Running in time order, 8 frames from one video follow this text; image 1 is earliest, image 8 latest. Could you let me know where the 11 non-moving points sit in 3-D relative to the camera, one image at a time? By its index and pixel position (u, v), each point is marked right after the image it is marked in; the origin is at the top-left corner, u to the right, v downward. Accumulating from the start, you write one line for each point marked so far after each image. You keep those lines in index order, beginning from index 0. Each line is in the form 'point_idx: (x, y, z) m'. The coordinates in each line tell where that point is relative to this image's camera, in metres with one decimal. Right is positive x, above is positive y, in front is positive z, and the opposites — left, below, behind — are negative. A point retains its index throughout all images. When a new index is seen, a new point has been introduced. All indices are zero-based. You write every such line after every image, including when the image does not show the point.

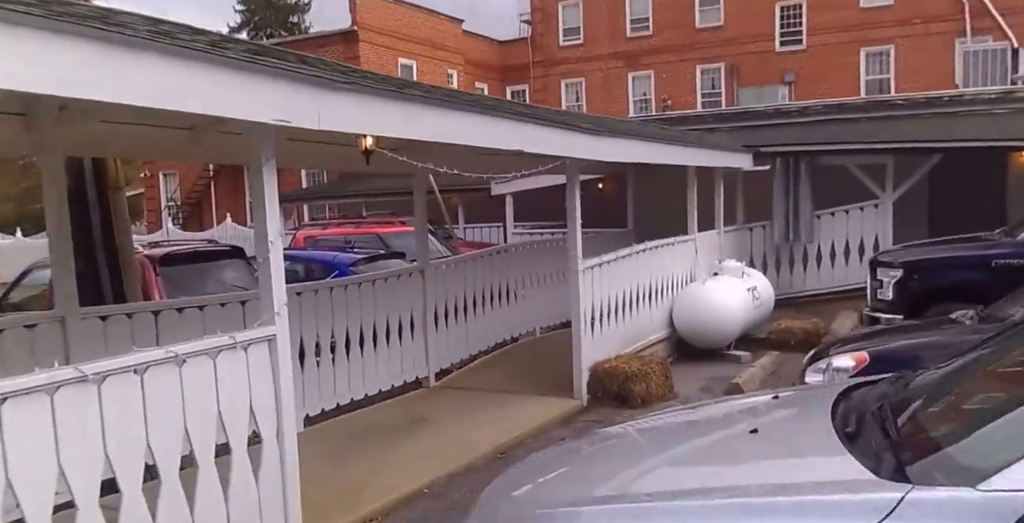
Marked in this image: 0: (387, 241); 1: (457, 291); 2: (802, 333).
0: (-1.9, +0.3, +11.0) m
1: (-0.6, -0.3, +8.0) m
2: (+3.4, -0.8, +8.6) m
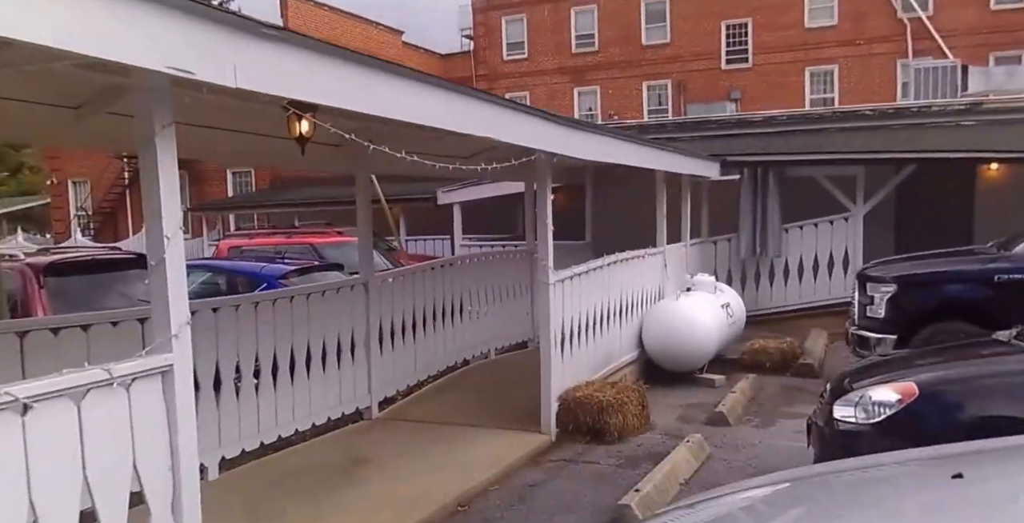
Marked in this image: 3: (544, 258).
0: (-2.5, +0.2, +10.0) m
1: (-1.0, -0.4, +7.0) m
2: (+2.9, -1.0, +7.9) m
3: (+0.3, +0.1, +5.8) m
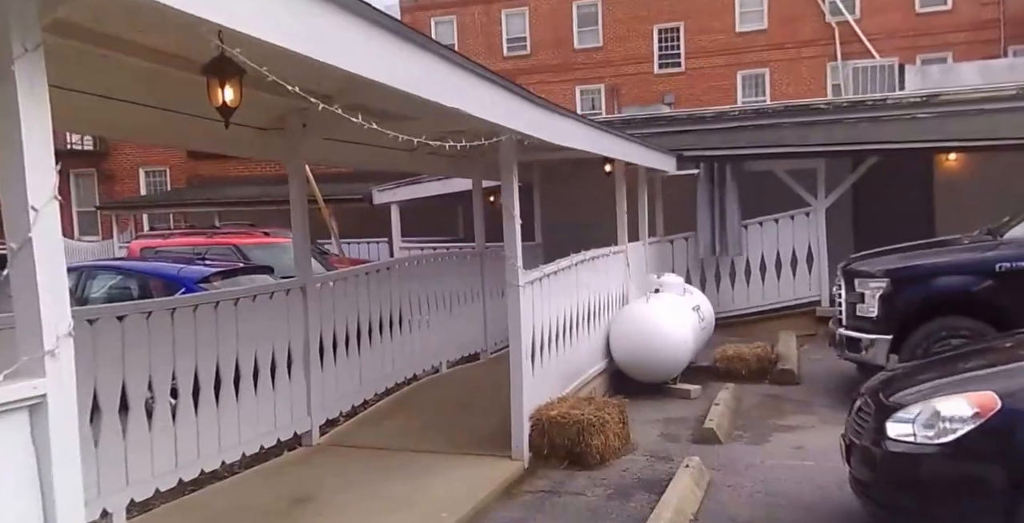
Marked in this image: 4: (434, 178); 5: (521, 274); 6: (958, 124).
0: (-3.2, +0.1, +8.9) m
1: (-1.4, -0.4, +6.1) m
2: (+2.4, -1.0, +7.4) m
3: (0.0, +0.1, +5.1) m
4: (-0.8, +1.3, +11.0) m
5: (+0.1, -0.1, +5.1) m
6: (+5.5, +1.7, +9.1) m
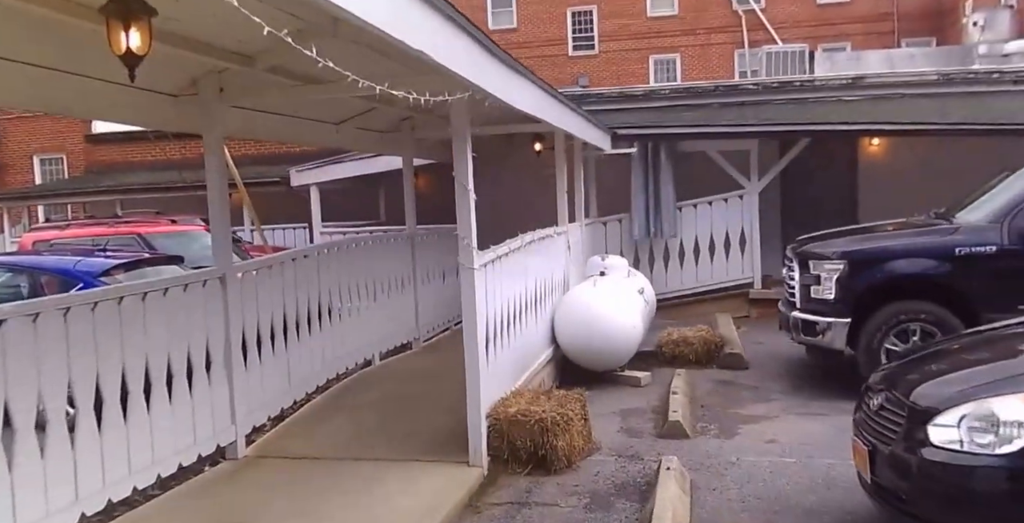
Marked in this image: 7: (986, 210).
0: (-3.9, +0.2, +8.0) m
1: (-1.8, -0.3, +5.4) m
2: (+1.9, -0.8, +7.2) m
3: (-0.3, +0.2, +4.6) m
4: (-1.8, +1.5, +10.3) m
5: (-0.2, 0.0, +4.6) m
6: (+4.6, +2.0, +9.2) m
7: (+3.6, +0.4, +5.6) m
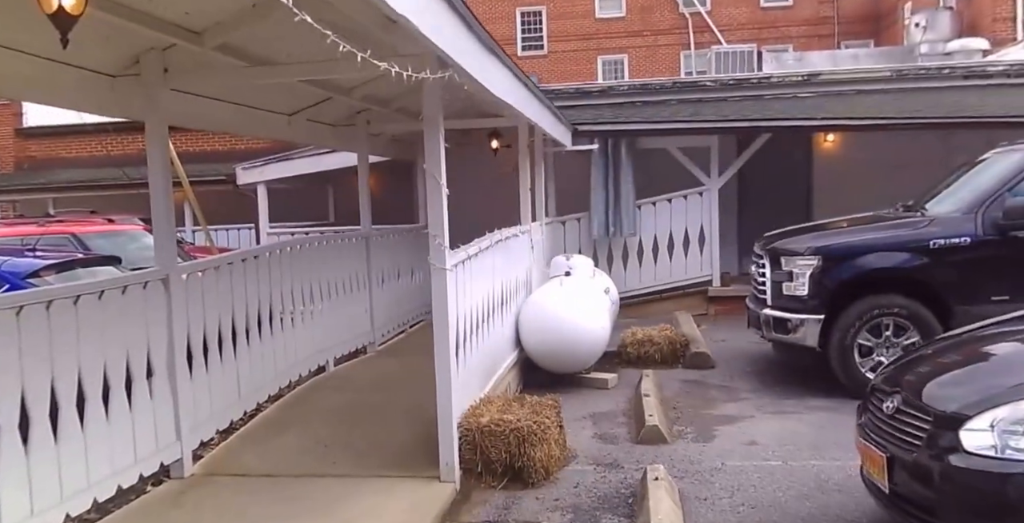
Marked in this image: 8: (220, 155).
0: (-4.3, +0.2, +7.4) m
1: (-2.0, -0.3, +5.0) m
2: (+1.5, -0.8, +7.1) m
3: (-0.4, +0.2, +4.3) m
4: (-2.4, +1.5, +9.8) m
5: (-0.4, 0.0, +4.3) m
6: (+4.1, +2.0, +9.2) m
7: (+3.4, +0.4, +5.6) m
8: (-5.1, +1.9, +12.8) m
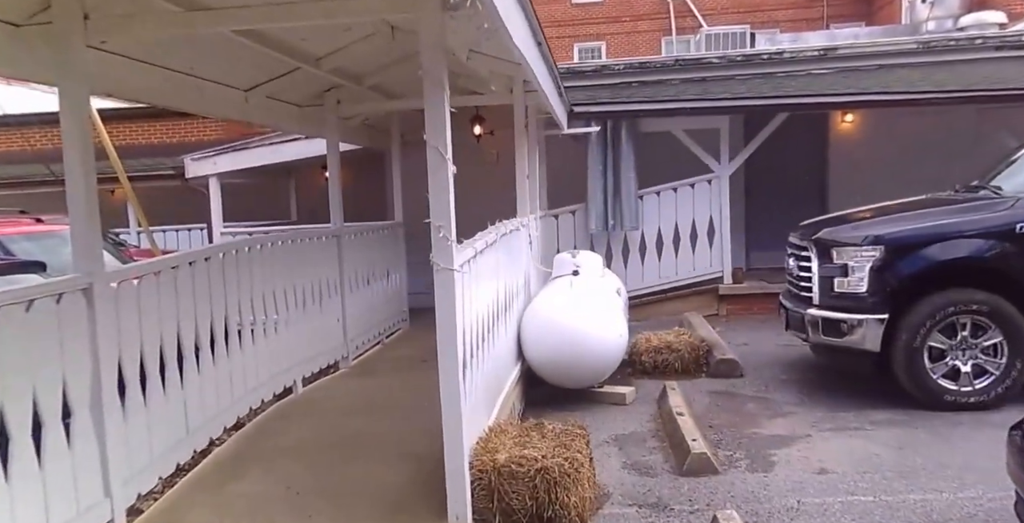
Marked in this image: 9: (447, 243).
0: (-4.4, +0.1, +6.3) m
1: (-1.9, -0.4, +4.0) m
2: (+1.5, -0.8, +6.2) m
3: (-0.3, +0.2, +3.3) m
4: (-2.6, +1.5, +8.8) m
5: (-0.3, 0.0, +3.4) m
6: (+3.9, +2.1, +8.5) m
7: (+3.4, +0.5, +4.9) m
8: (-5.4, +1.8, +11.6) m
9: (-0.3, +0.1, +3.3) m
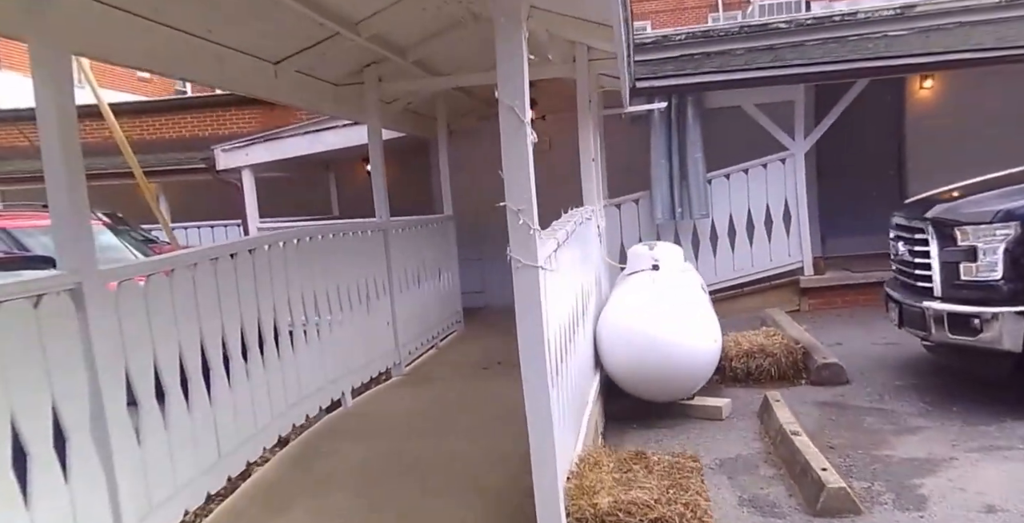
0: (-3.8, +0.1, +5.8) m
1: (-1.5, -0.4, +3.4) m
2: (+2.0, -0.7, +5.4) m
3: (+0.1, +0.2, +2.6) m
4: (-2.0, +1.5, +8.2) m
5: (+0.1, 0.0, +2.7) m
6: (+4.5, +2.2, +7.6) m
7: (+3.8, +0.6, +4.0) m
8: (-4.7, +1.8, +11.1) m
9: (+0.1, +0.1, +2.6) m
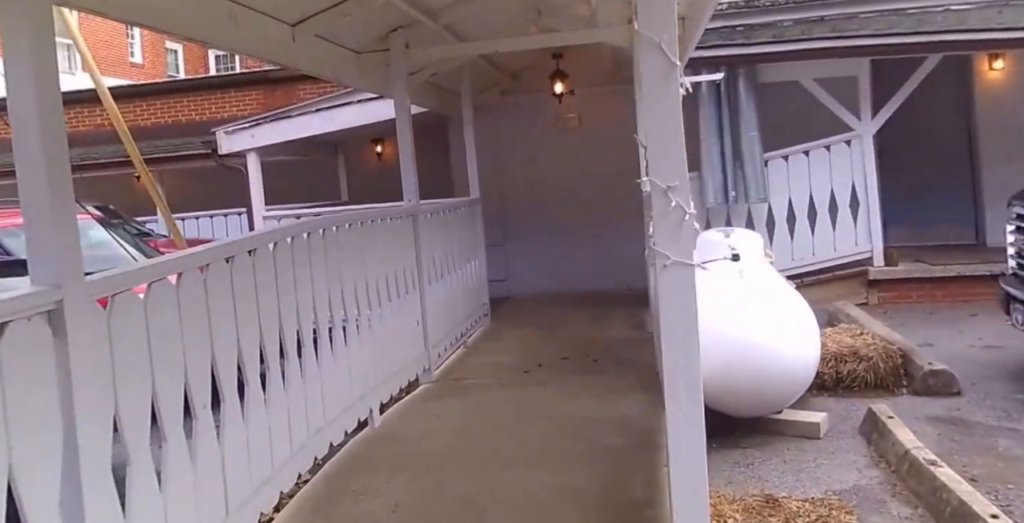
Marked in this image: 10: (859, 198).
0: (-3.5, +0.1, +5.0) m
1: (-1.1, -0.4, +2.7) m
2: (+2.4, -0.6, +4.7) m
3: (+0.4, +0.2, +1.9) m
4: (-1.7, +1.6, +7.4) m
5: (+0.5, 0.0, +1.9) m
6: (+4.8, +2.3, +6.8) m
7: (+4.2, +0.6, +3.3) m
8: (-4.3, +1.9, +10.4) m
9: (+0.4, +0.1, +1.9) m
10: (+3.3, +0.6, +7.0) m
